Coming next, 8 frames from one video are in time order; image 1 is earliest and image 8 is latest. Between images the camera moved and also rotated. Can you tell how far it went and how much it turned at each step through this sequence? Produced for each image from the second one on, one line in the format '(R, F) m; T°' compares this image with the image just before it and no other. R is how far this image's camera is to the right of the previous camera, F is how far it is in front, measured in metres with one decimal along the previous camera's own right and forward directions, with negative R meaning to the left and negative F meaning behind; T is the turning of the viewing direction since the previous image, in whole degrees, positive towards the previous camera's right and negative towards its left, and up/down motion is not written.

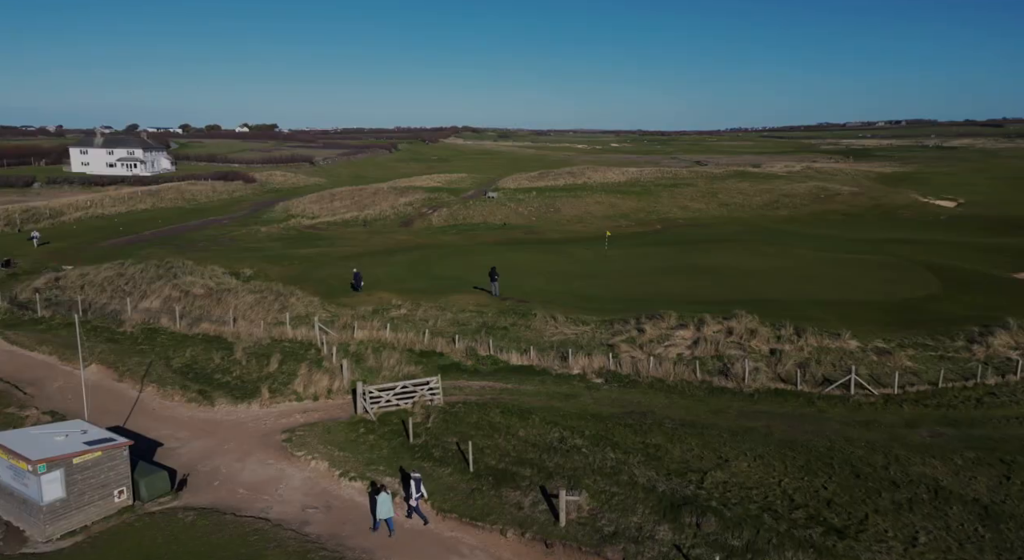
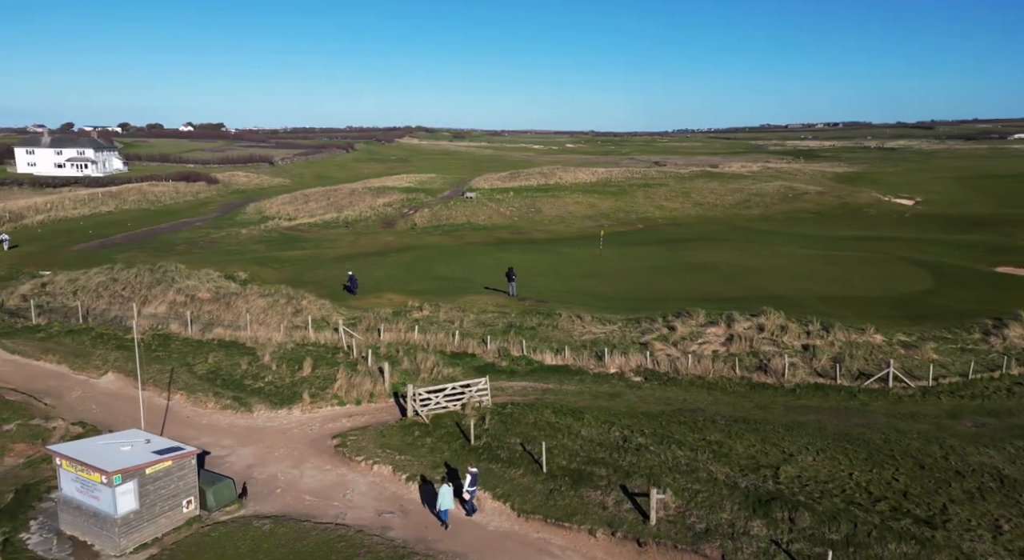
(-2.5, +0.1) m; +3°
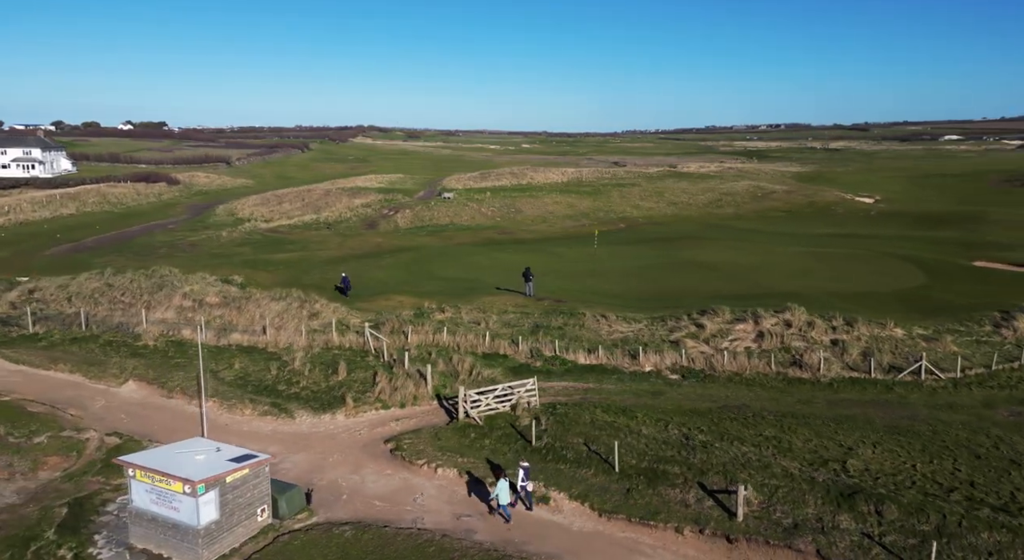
(-2.5, +0.1) m; +3°
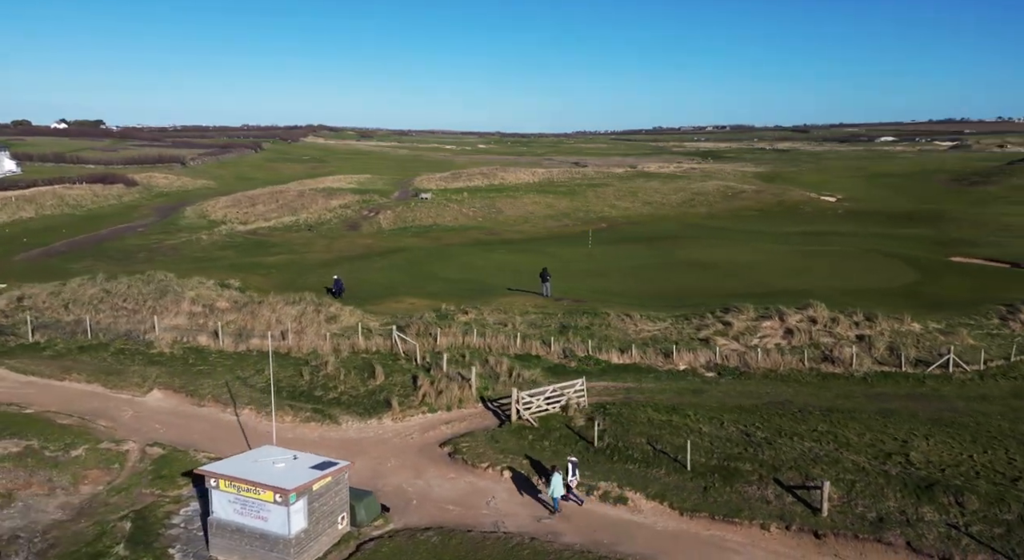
(-2.5, +0.1) m; +3°
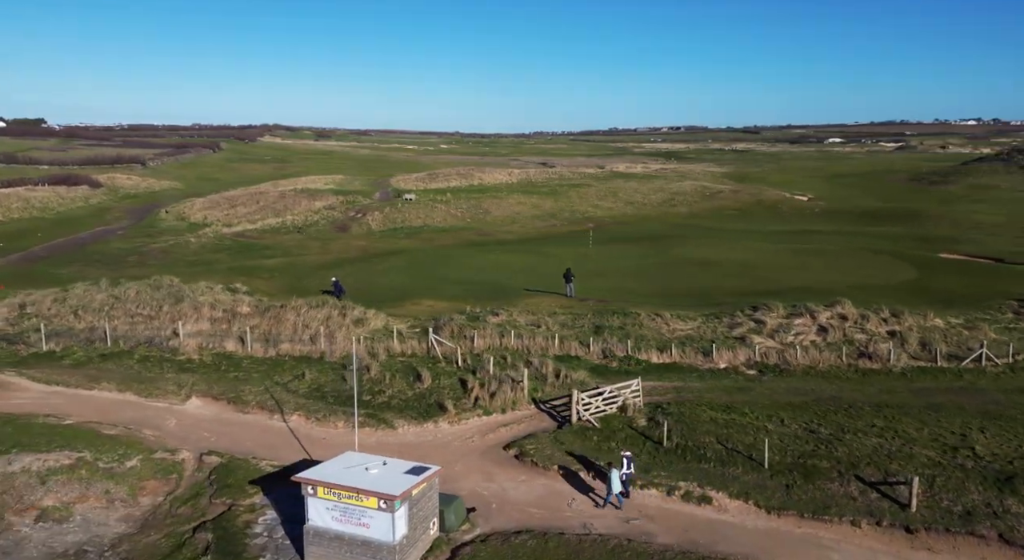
(-2.5, +0.1) m; +3°
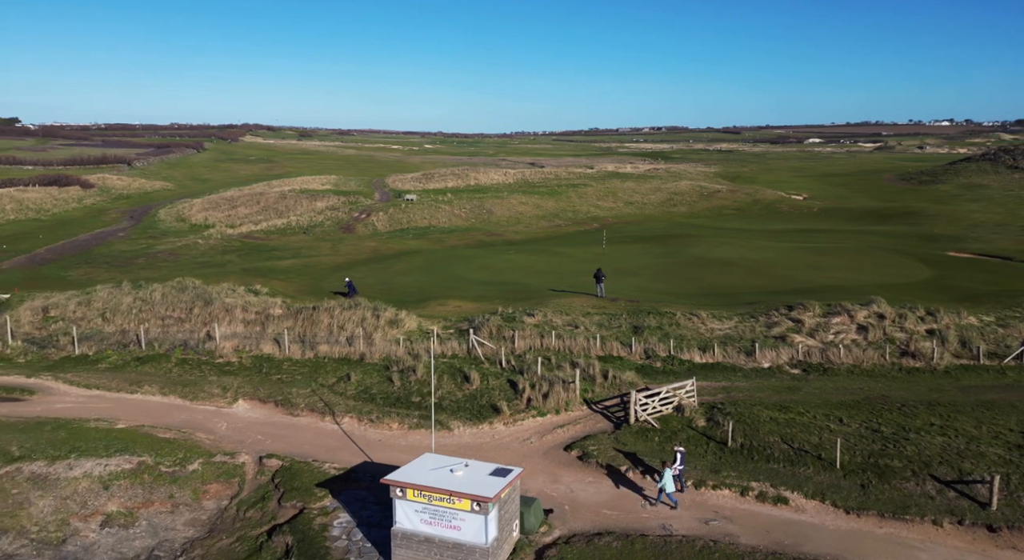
(-1.9, 0.0) m; +1°
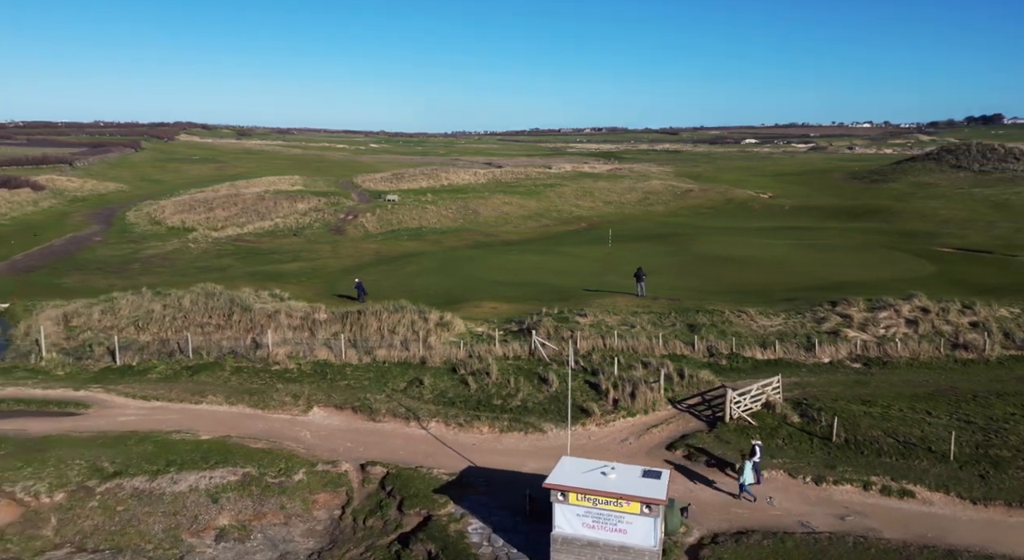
(-3.8, +0.3) m; +4°
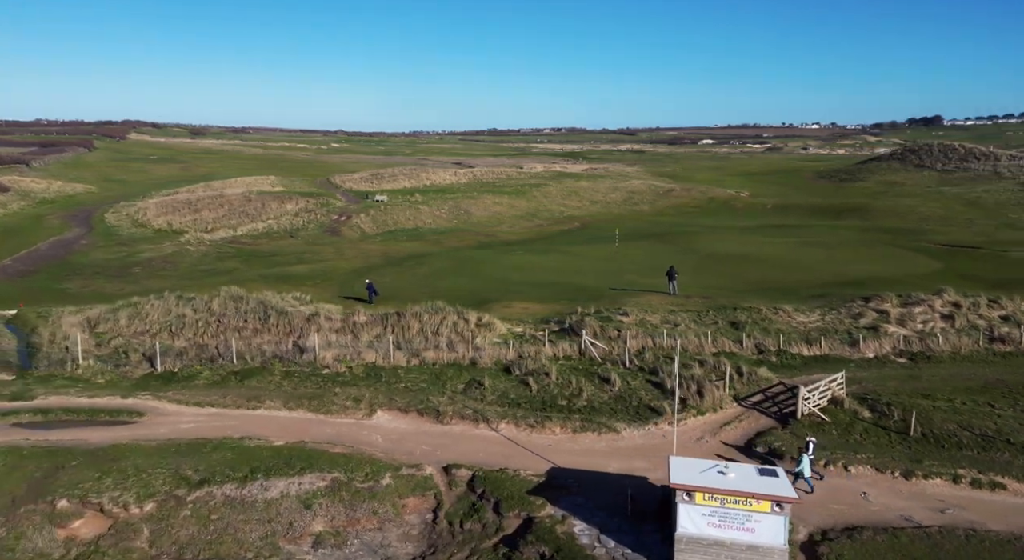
(-2.9, +0.2) m; +3°
